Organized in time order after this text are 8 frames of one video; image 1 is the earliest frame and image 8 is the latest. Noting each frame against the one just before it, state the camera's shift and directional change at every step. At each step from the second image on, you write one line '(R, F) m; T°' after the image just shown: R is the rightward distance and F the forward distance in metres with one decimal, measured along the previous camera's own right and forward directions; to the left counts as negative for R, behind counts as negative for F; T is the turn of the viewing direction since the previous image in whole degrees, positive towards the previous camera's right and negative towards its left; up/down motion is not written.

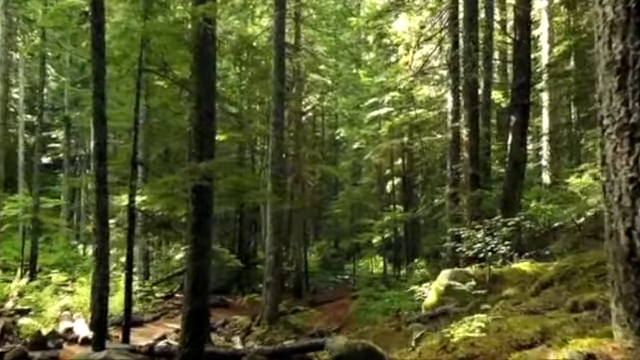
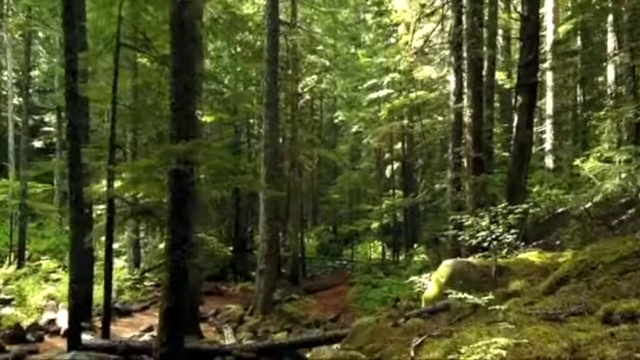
(+0.2, +0.9) m; 0°
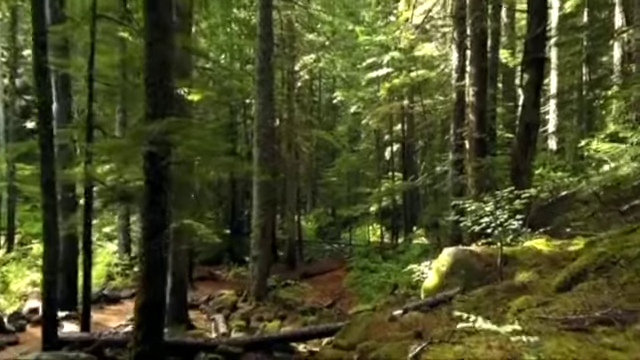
(+0.2, +0.8) m; 0°
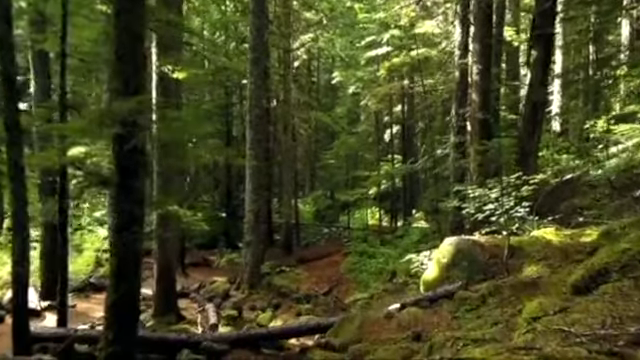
(+0.2, +0.8) m; 0°
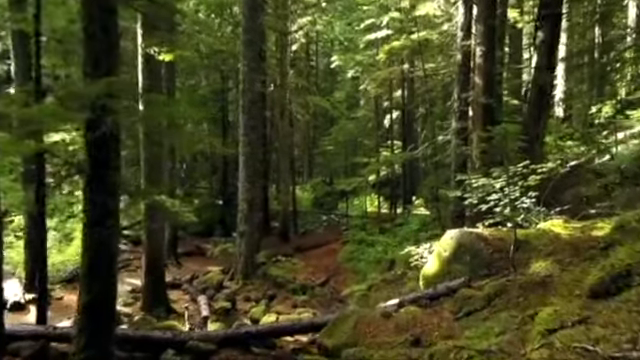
(+0.1, +0.6) m; 0°
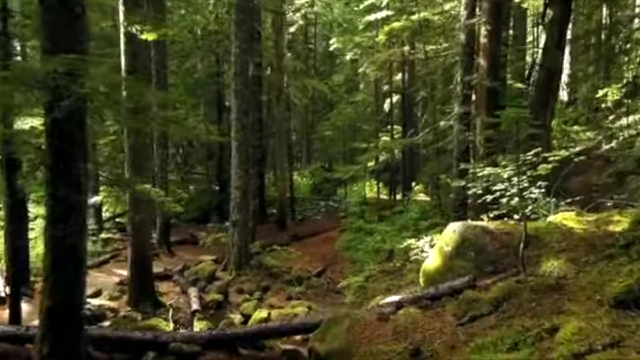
(+0.1, +0.7) m; 0°
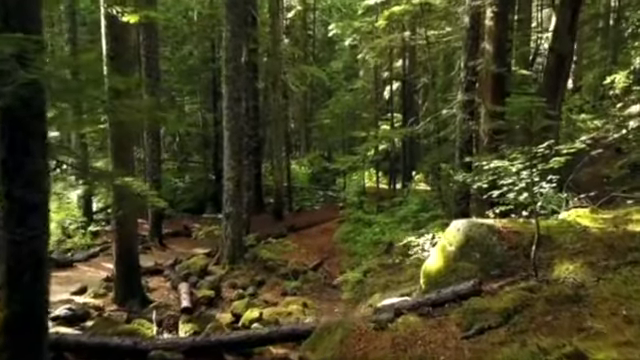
(+0.1, +0.7) m; 0°
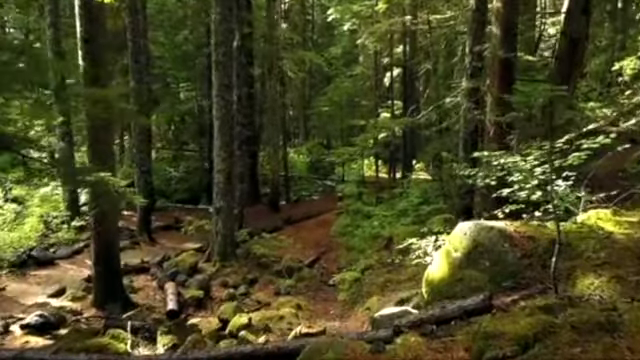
(+0.1, +0.8) m; 0°
